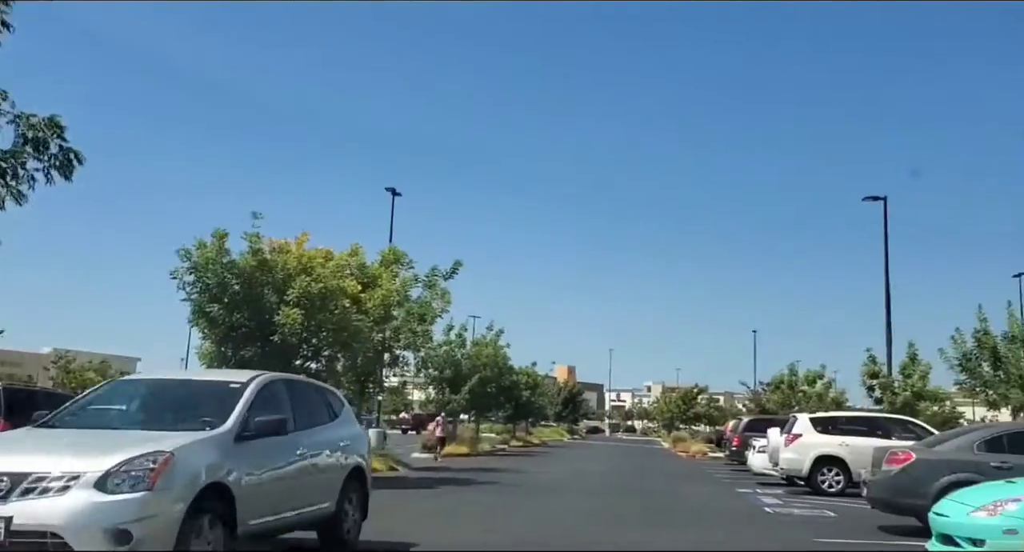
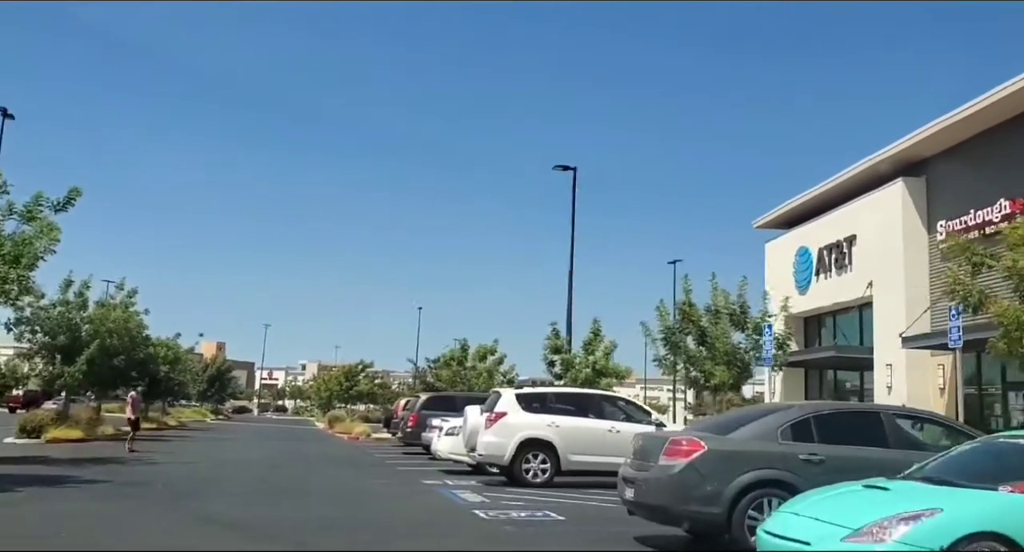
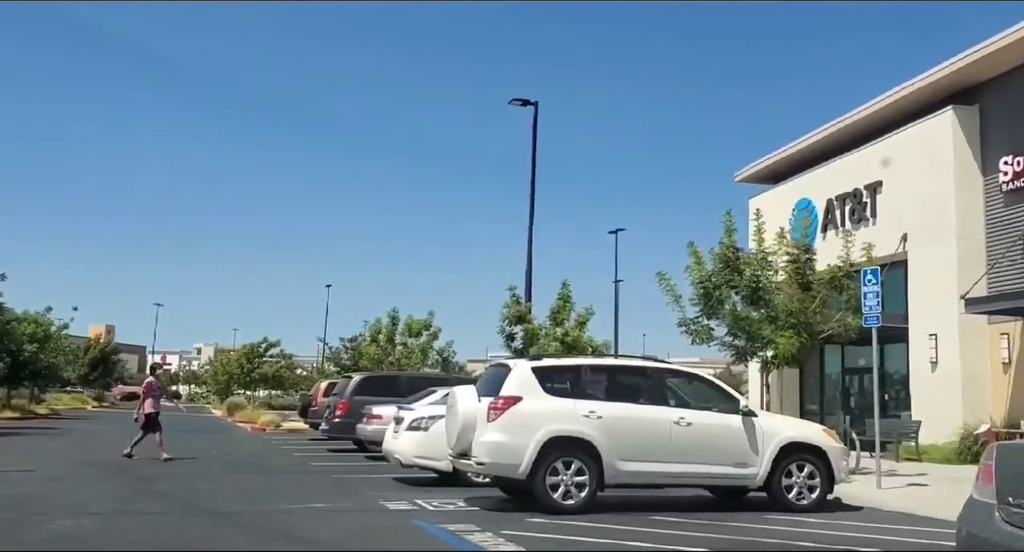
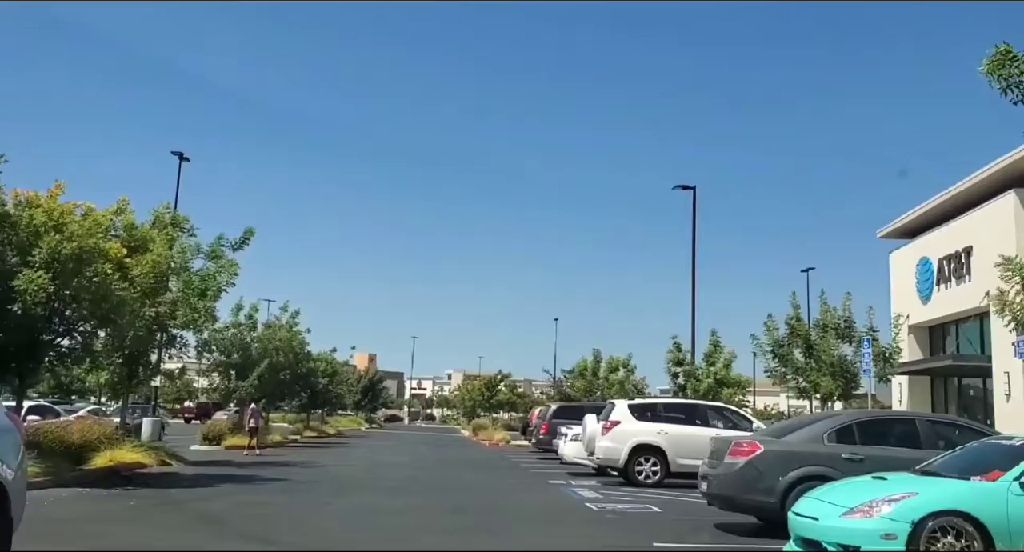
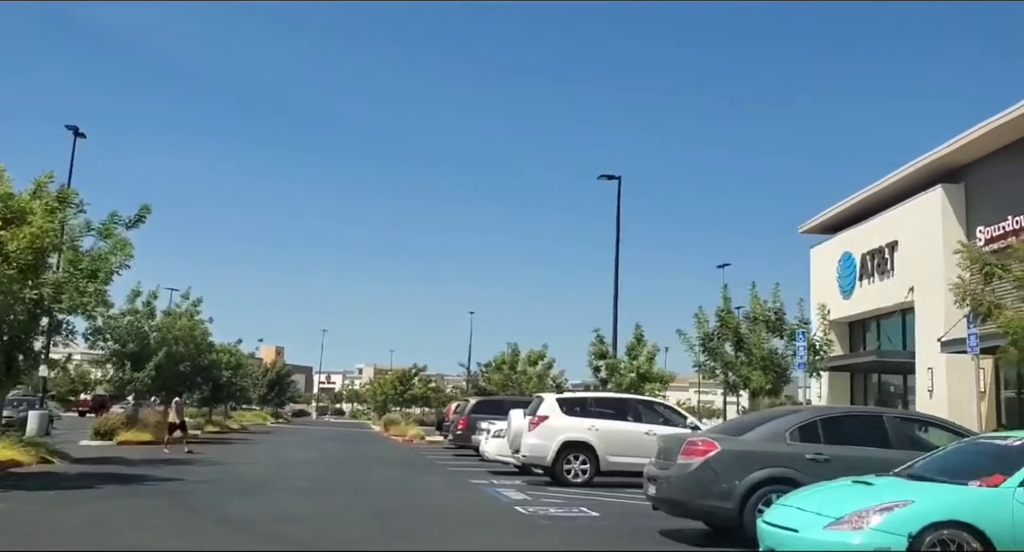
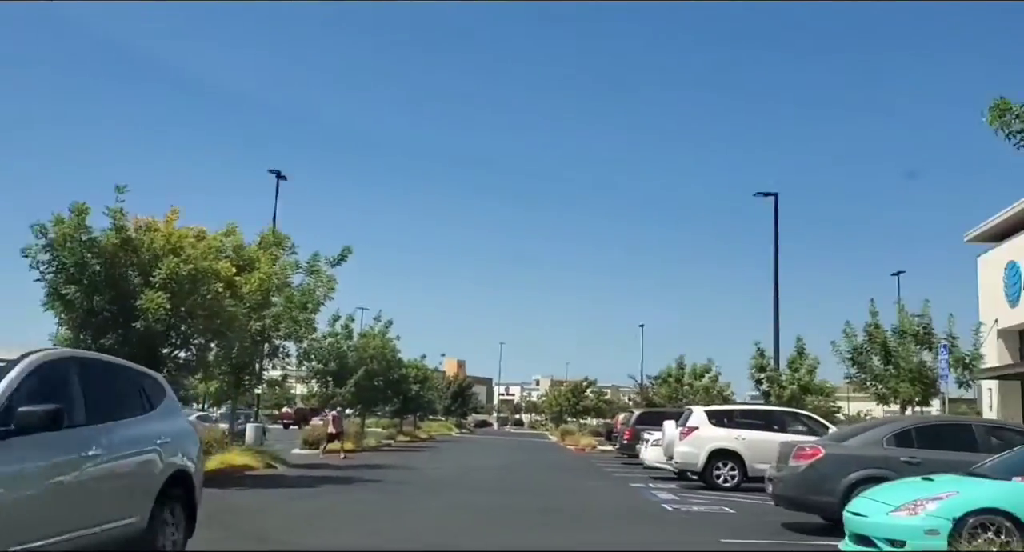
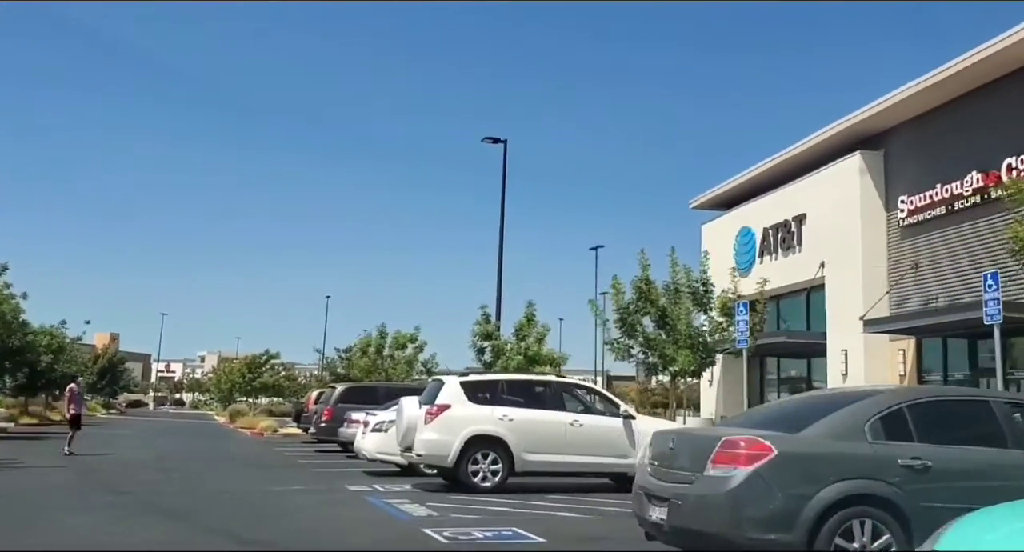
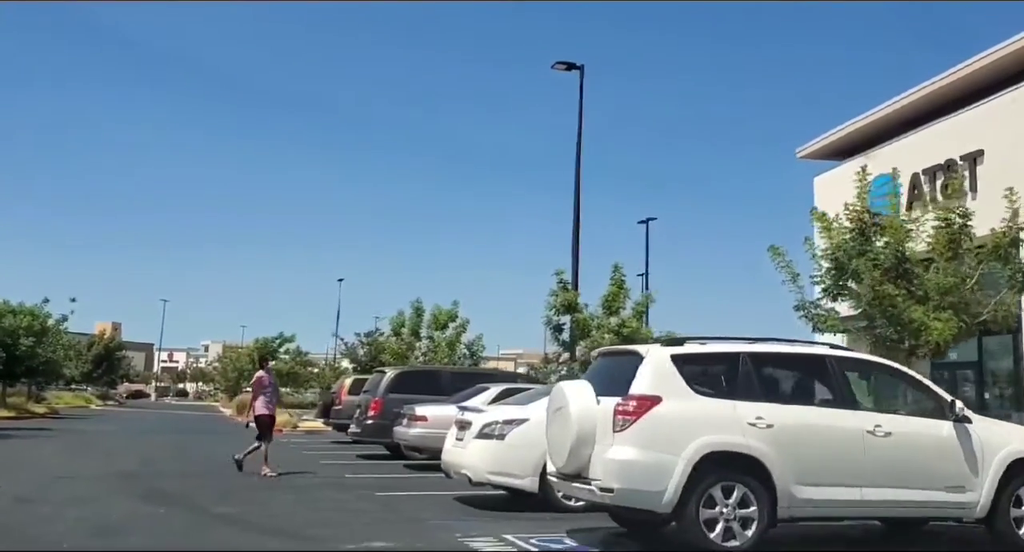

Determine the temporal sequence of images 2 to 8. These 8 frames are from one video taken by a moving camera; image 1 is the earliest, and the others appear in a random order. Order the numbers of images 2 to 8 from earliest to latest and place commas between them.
6, 4, 5, 2, 7, 3, 8
